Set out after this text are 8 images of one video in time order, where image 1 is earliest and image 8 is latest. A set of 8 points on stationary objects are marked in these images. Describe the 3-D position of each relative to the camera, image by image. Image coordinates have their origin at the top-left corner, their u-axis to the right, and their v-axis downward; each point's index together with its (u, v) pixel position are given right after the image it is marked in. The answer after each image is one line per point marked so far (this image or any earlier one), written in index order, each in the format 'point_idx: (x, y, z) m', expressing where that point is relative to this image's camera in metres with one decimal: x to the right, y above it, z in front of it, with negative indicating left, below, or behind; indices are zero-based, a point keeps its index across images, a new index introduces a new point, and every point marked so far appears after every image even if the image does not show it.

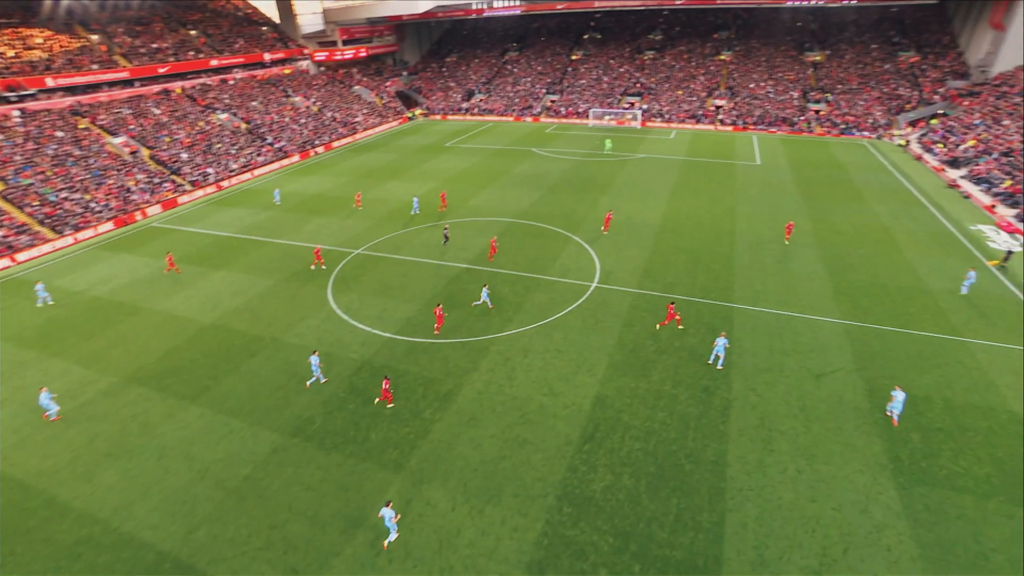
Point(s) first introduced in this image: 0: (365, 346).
0: (-4.5, -1.8, +16.9) m
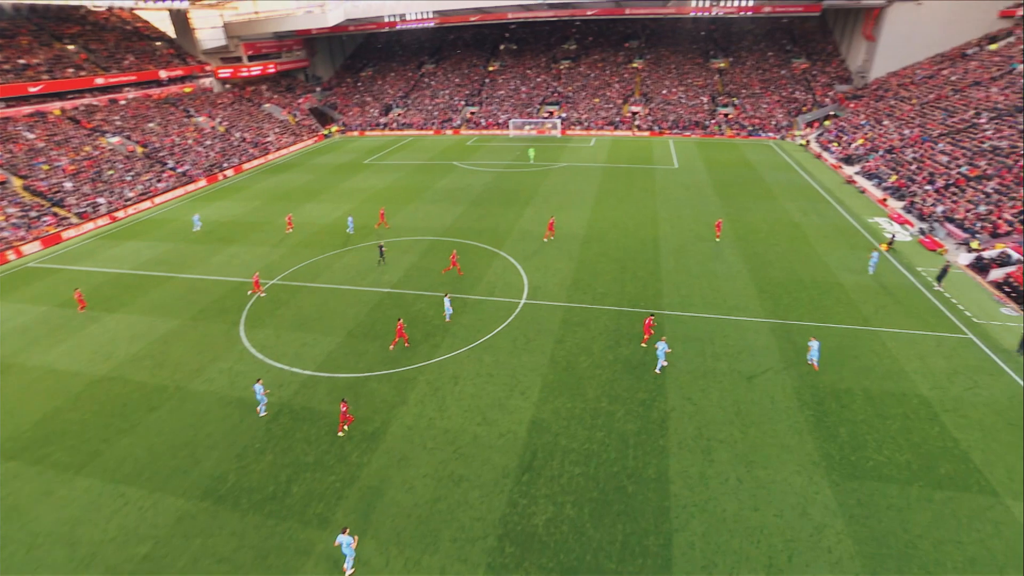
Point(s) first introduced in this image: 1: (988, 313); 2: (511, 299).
0: (-6.5, -2.8, +15.6) m
1: (+16.3, -0.8, +18.8) m
2: (-0.1, -0.4, +20.0) m
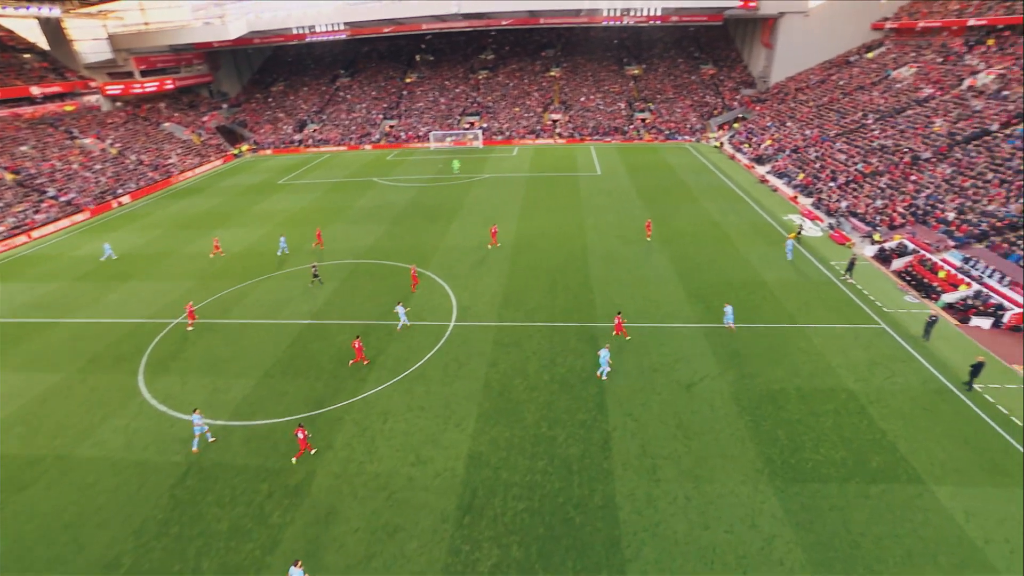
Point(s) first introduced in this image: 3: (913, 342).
0: (-8.1, -3.9, +13.9) m
1: (+13.9, -0.5, +19.9) m
2: (-2.5, -1.2, +19.0) m
3: (+12.7, -1.7, +17.4) m
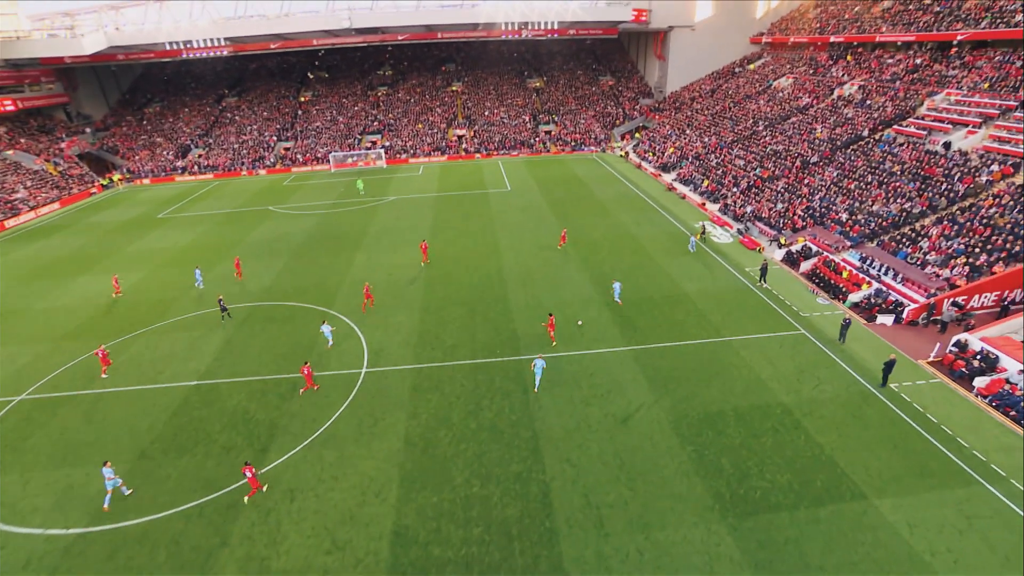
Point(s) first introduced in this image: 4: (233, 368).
0: (-9.6, -5.5, +11.1) m
1: (+11.0, -0.6, +20.3) m
2: (-5.0, -2.5, +17.0) m
3: (+10.2, -1.8, +17.6) m
4: (-9.0, -2.5, +17.6) m
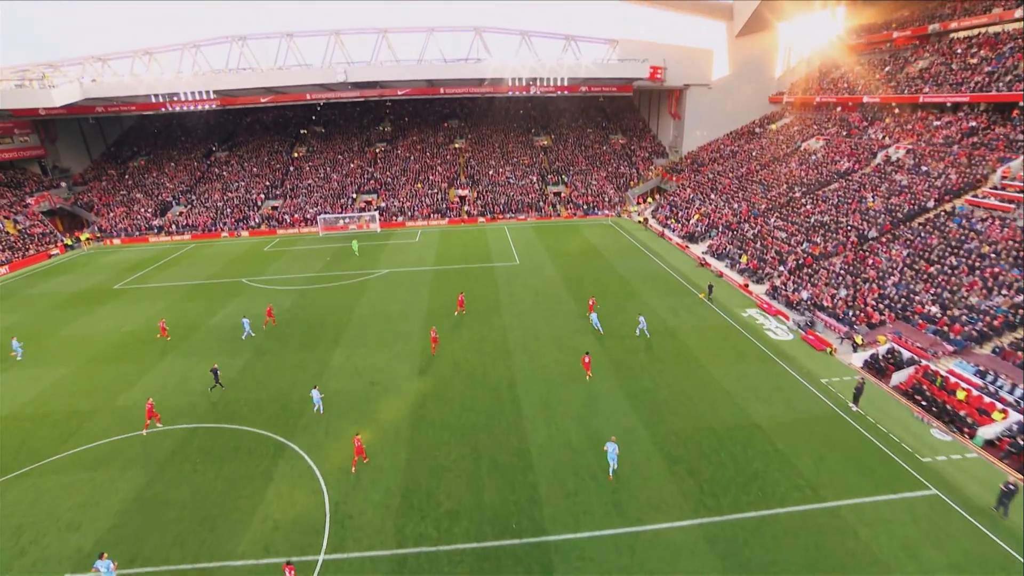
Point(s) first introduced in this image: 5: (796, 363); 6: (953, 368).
0: (-9.1, -8.1, +5.5) m
1: (+11.5, -4.2, +15.2) m
2: (-4.5, -5.7, +11.7) m
3: (+10.7, -5.2, +12.4) m
4: (-8.5, -5.7, +12.3) m
5: (+10.2, -2.7, +19.7) m
6: (+14.4, -2.6, +17.9) m
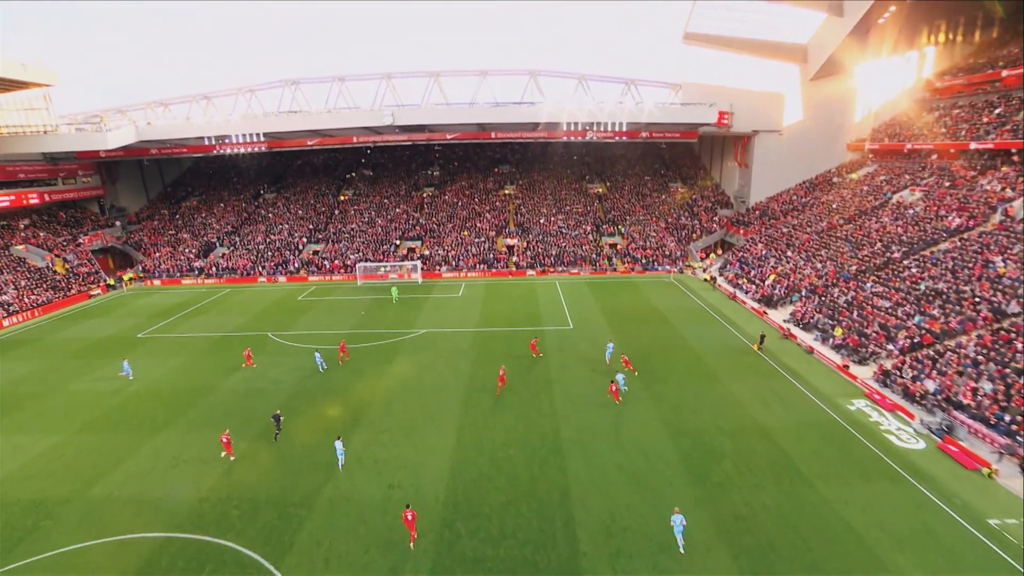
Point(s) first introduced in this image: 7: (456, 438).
0: (-8.9, -9.1, +1.9) m
1: (+12.5, -6.6, +10.1) m
2: (-3.7, -7.3, +7.9) m
3: (+11.5, -7.4, +7.4) m
4: (-7.7, -7.3, +8.8) m
5: (+11.6, -5.4, +14.8) m
6: (+15.7, -5.3, +12.7) m
7: (-2.0, -4.4, +18.5) m
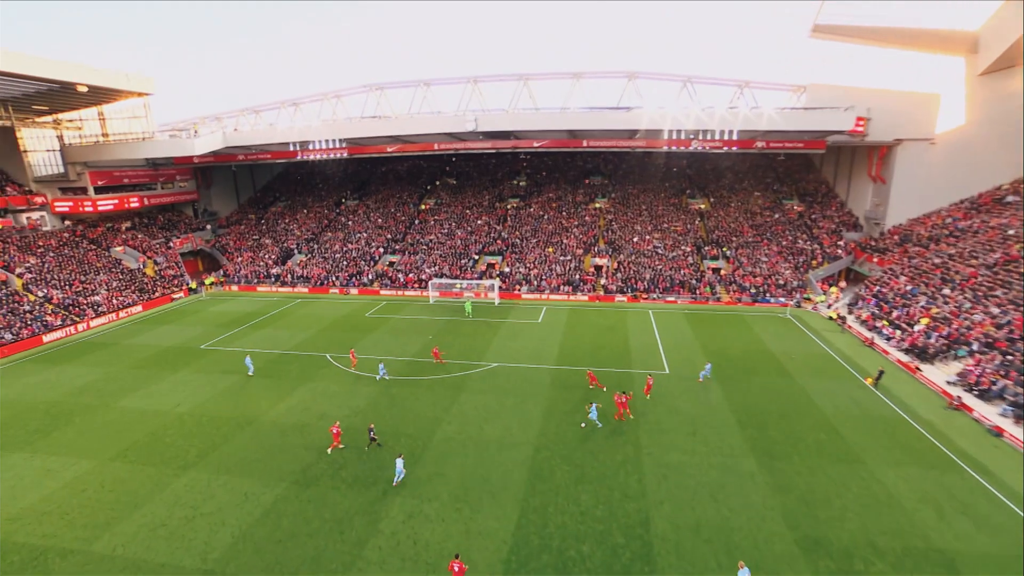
0: (-9.6, -9.6, -1.0) m
1: (+12.9, -8.3, +3.9) m
2: (-3.5, -8.2, +4.1) m
3: (+11.5, -8.9, +1.2) m
4: (-7.2, -8.0, +5.7) m
5: (+12.9, -7.1, +8.6) m
6: (+16.5, -7.2, +5.9) m
7: (0.0, -5.6, +14.4) m
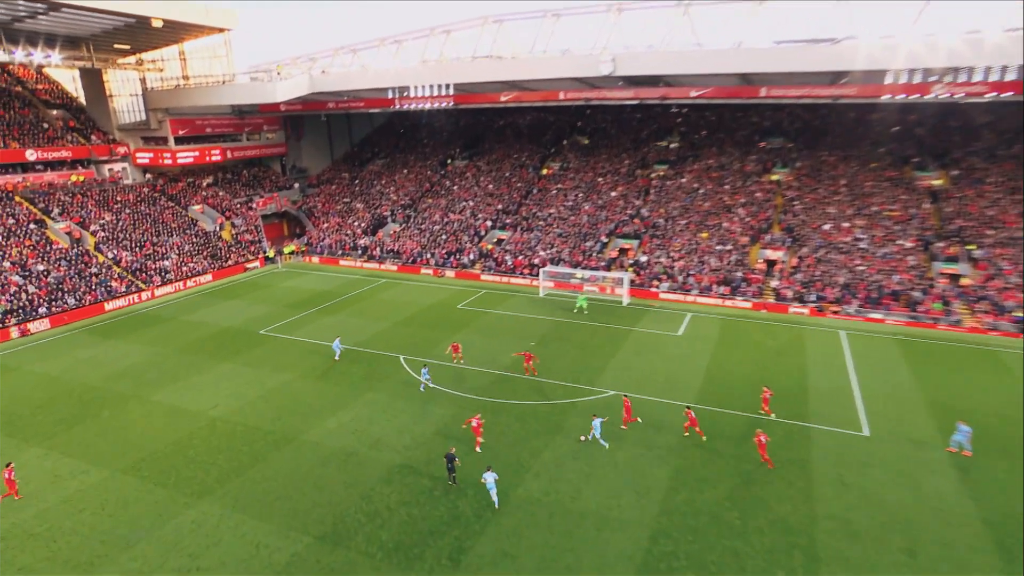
0: (-12.0, -10.3, -7.0) m
1: (+11.0, -10.6, -7.5) m
2: (-4.8, -9.2, -3.5) m
3: (+9.0, -11.2, -9.7) m
4: (-8.1, -8.6, -1.2) m
5: (+12.2, -9.2, -3.0) m
6: (+15.1, -9.6, -6.4) m
7: (+1.1, -6.4, +5.5) m
